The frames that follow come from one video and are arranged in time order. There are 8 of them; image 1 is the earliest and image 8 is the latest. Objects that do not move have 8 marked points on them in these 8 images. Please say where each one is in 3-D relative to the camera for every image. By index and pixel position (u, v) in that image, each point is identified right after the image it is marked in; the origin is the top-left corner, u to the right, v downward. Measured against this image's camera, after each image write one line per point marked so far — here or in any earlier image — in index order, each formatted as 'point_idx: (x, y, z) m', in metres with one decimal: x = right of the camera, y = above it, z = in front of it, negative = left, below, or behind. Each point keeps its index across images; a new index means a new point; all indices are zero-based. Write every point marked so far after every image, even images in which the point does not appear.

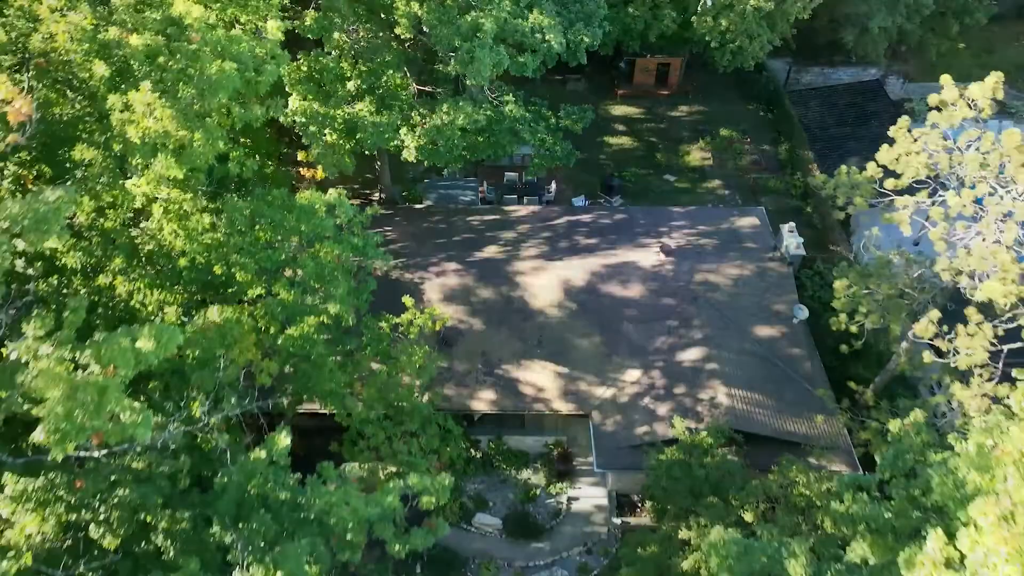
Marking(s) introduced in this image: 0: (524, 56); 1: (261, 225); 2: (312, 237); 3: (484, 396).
0: (+0.2, +4.3, +14.1) m
1: (-2.8, +0.7, +8.7) m
2: (-2.3, +0.6, +8.9) m
3: (-0.5, -2.1, +14.5) m
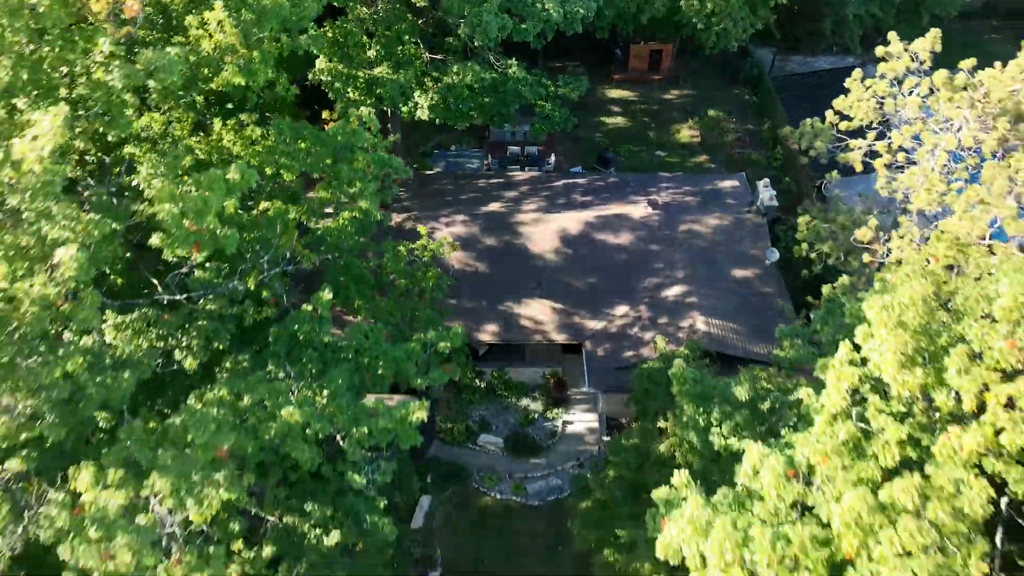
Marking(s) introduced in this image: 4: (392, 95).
0: (+0.3, +5.4, +15.9) m
1: (-2.8, +2.1, +10.4) m
2: (-2.2, +1.9, +10.6) m
3: (-0.5, -0.9, +16.1) m
4: (-2.4, +3.9, +15.6) m
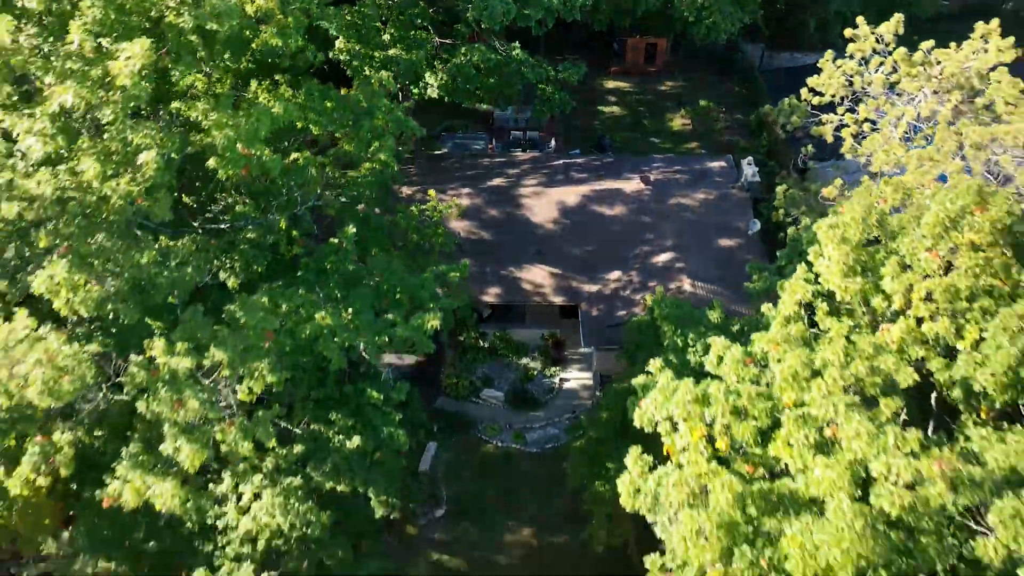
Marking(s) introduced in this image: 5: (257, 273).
0: (+0.4, +6.2, +17.2) m
1: (-2.7, +2.9, +11.7) m
2: (-2.2, +2.8, +11.9) m
3: (-0.5, -0.2, +17.4) m
4: (-2.3, +4.7, +16.9) m
5: (-2.7, +0.3, +8.8) m
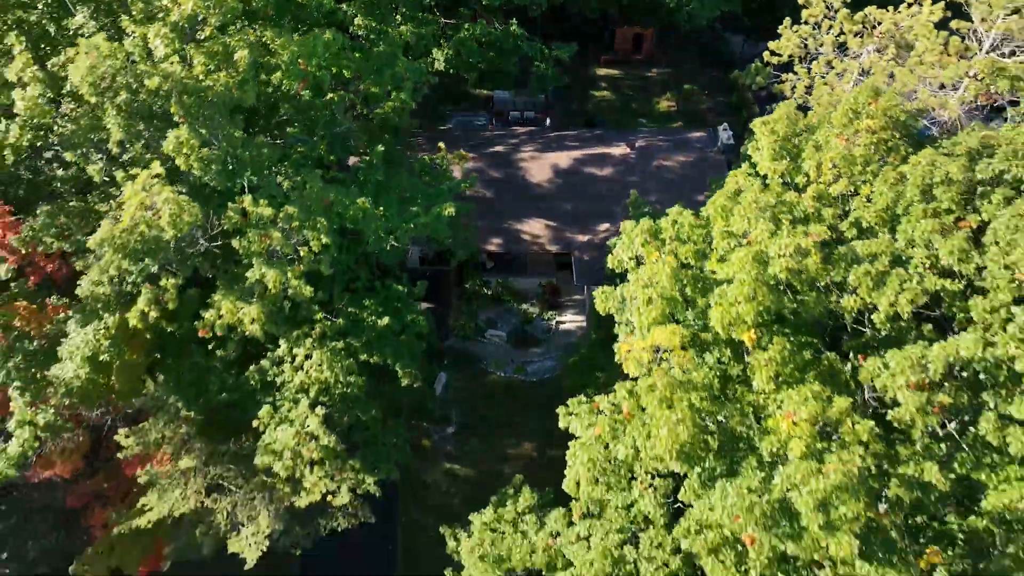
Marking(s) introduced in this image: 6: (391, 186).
0: (+0.4, +7.6, +19.7) m
1: (-2.7, +4.4, +14.0) m
2: (-2.2, +4.2, +14.2) m
3: (-0.4, +1.2, +19.6) m
4: (-2.3, +6.1, +19.3) m
5: (-2.7, +1.9, +11.1) m
6: (-1.9, +1.7, +12.6) m
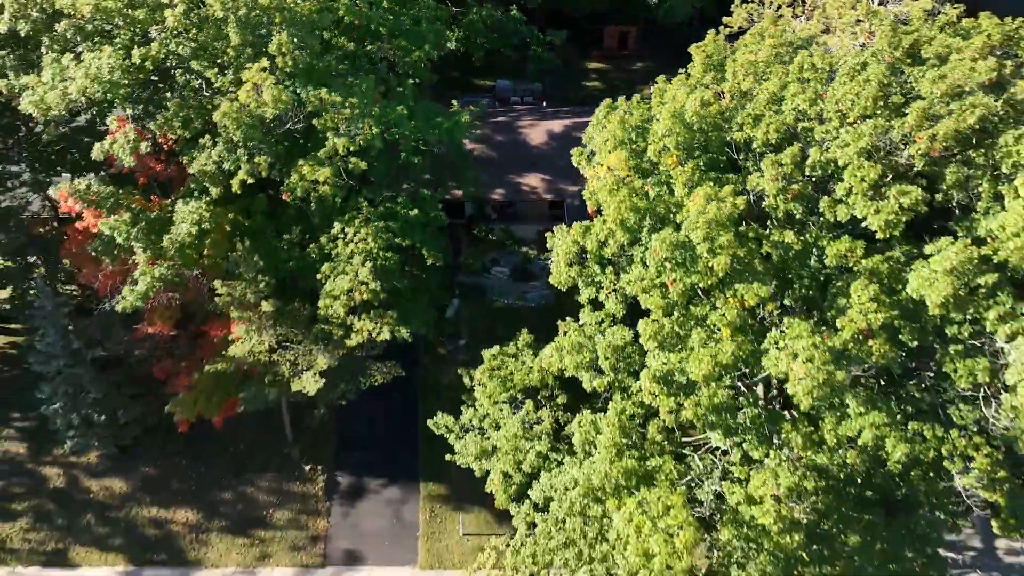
0: (+0.3, +9.4, +23.6) m
1: (-2.7, +6.4, +17.9) m
2: (-2.2, +6.3, +18.1) m
3: (-0.4, +3.0, +23.3) m
4: (-2.4, +7.9, +23.2) m
5: (-2.7, +4.0, +14.8) m
6: (-1.9, +3.7, +16.4) m
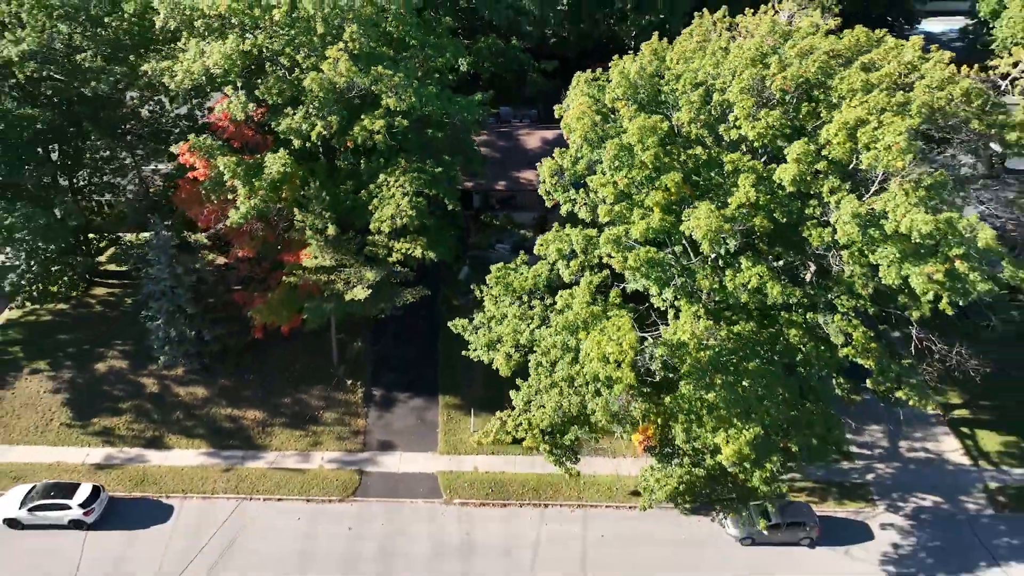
0: (+0.3, +10.4, +29.6) m
1: (-2.7, +7.9, +23.6) m
2: (-2.2, +7.7, +23.8) m
3: (-0.5, +4.0, +28.8) m
4: (-2.4, +8.9, +29.0) m
5: (-2.7, +5.8, +20.4) m
6: (-1.9, +5.4, +21.9) m
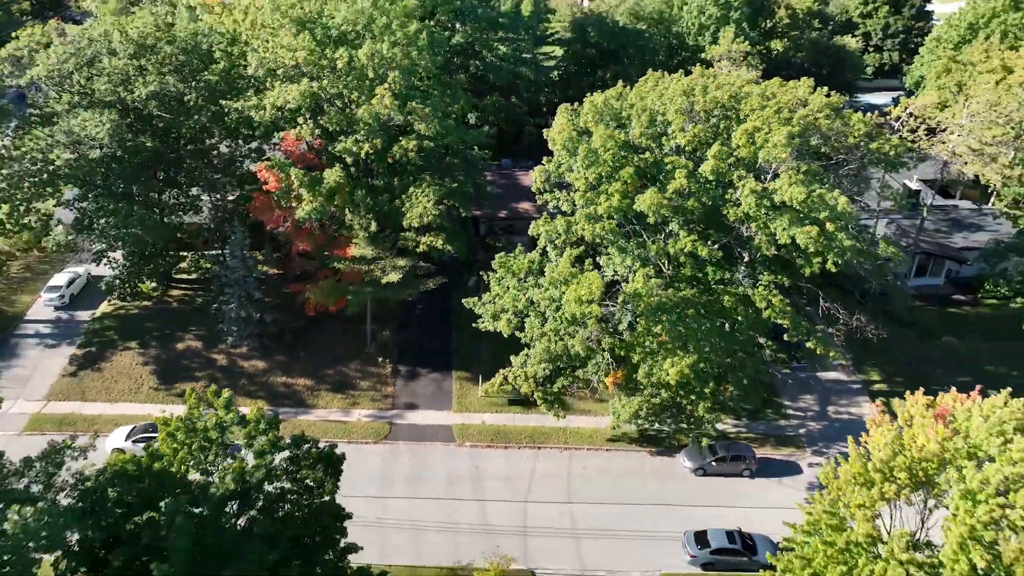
0: (+0.3, +9.7, +36.5) m
1: (-2.7, +8.0, +30.3) m
2: (-2.2, +7.8, +30.4) m
3: (-0.5, +3.5, +34.9) m
4: (-2.4, +8.4, +35.8) m
5: (-2.7, +6.2, +26.8) m
6: (-1.9, +5.7, +28.2) m
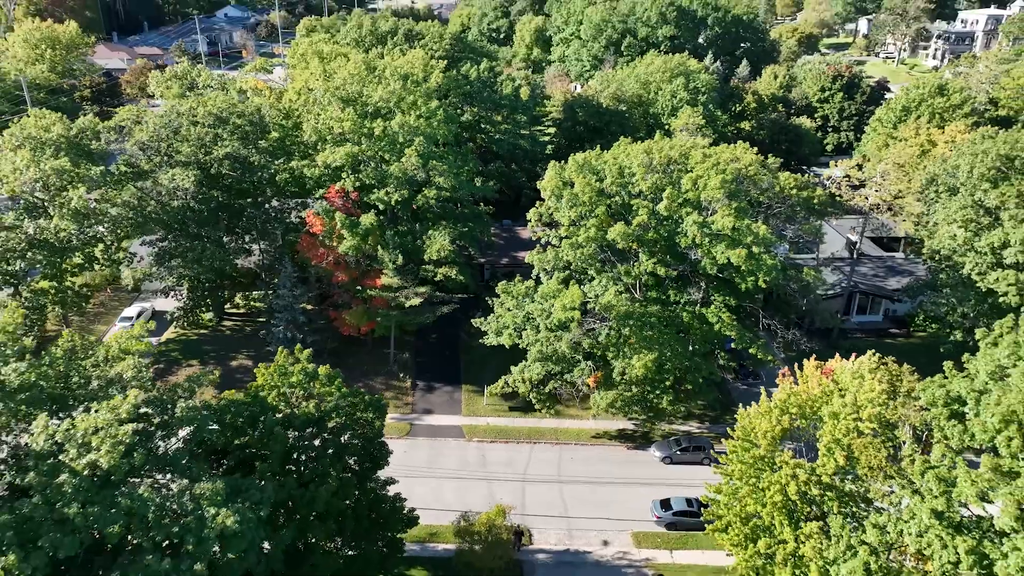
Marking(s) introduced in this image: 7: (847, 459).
0: (+0.3, +7.6, +43.3) m
1: (-2.7, +6.5, +36.9) m
2: (-2.2, +6.3, +37.0) m
3: (-0.5, +1.6, +41.1) m
4: (-2.4, +6.3, +42.4) m
5: (-2.7, +5.1, +33.3) m
6: (-1.9, +4.5, +34.6) m
7: (+7.9, -4.0, +18.2) m
